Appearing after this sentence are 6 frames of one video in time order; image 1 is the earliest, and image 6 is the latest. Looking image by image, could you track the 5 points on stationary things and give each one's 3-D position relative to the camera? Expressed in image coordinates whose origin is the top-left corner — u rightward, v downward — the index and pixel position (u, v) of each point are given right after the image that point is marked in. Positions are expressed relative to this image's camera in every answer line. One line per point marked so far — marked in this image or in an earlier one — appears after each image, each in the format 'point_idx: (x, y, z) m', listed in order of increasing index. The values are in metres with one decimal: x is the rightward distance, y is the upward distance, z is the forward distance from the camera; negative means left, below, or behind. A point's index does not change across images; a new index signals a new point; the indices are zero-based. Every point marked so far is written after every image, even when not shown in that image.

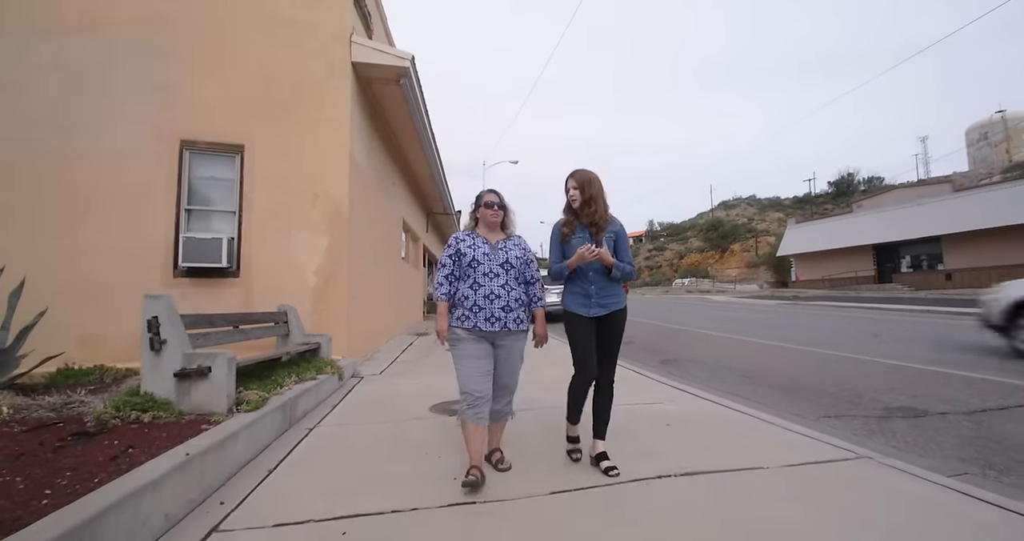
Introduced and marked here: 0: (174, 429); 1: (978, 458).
0: (-1.9, -0.9, +2.9) m
1: (+2.7, -1.1, +3.2) m
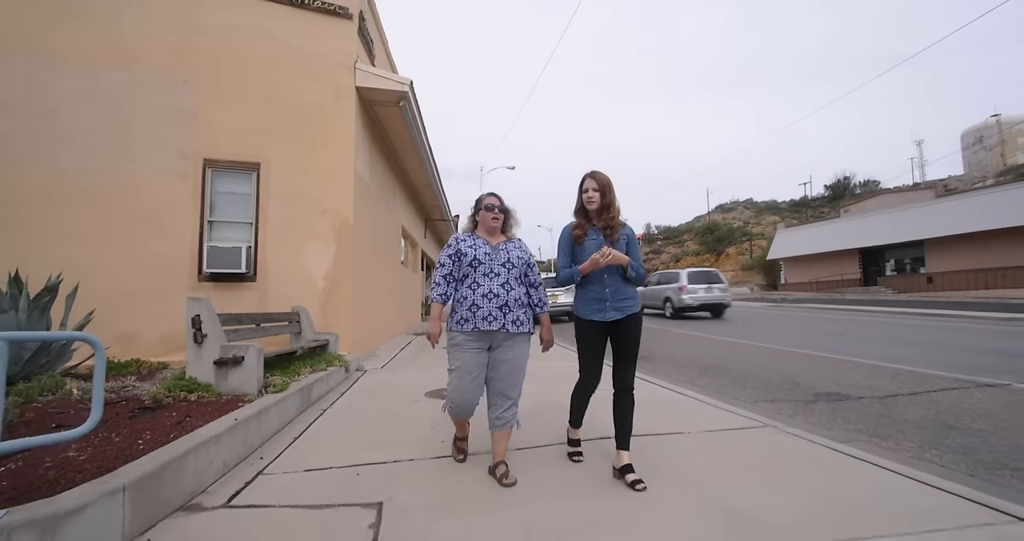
0: (-2.0, -0.9, +3.6) m
1: (+2.6, -1.1, +3.9) m
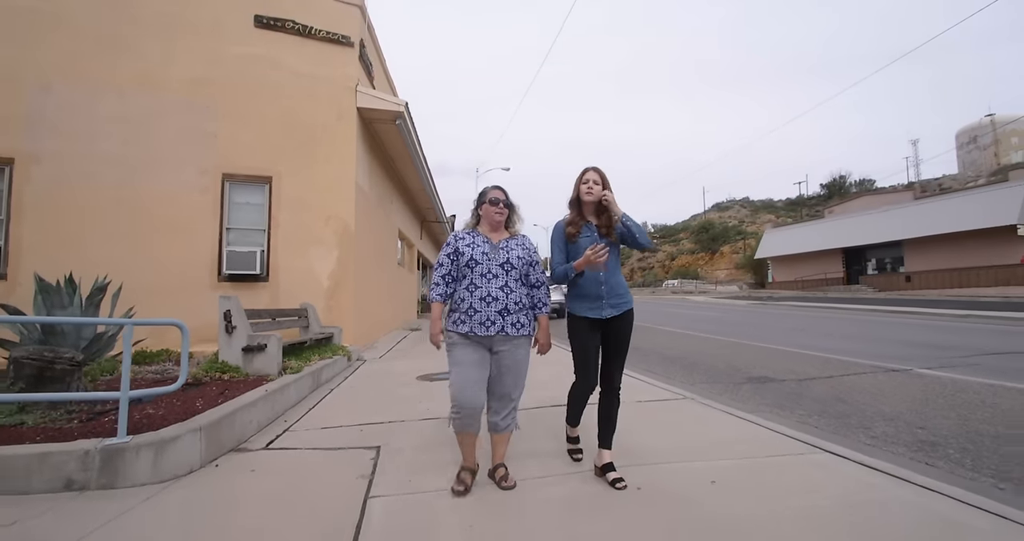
0: (-2.3, -0.9, +4.5) m
1: (+2.3, -1.2, +4.8) m
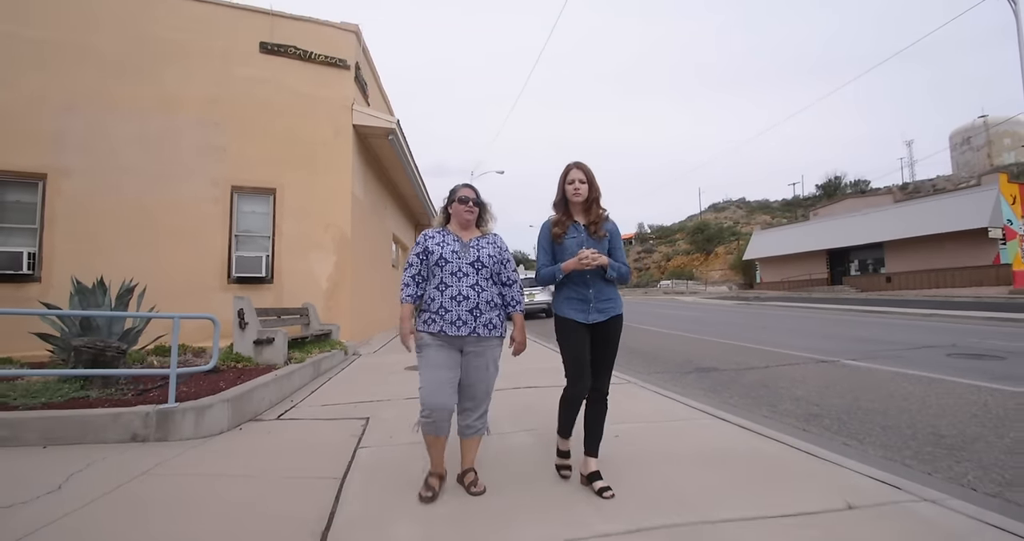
0: (-2.5, -1.0, +5.3) m
1: (+2.0, -1.2, +5.6) m
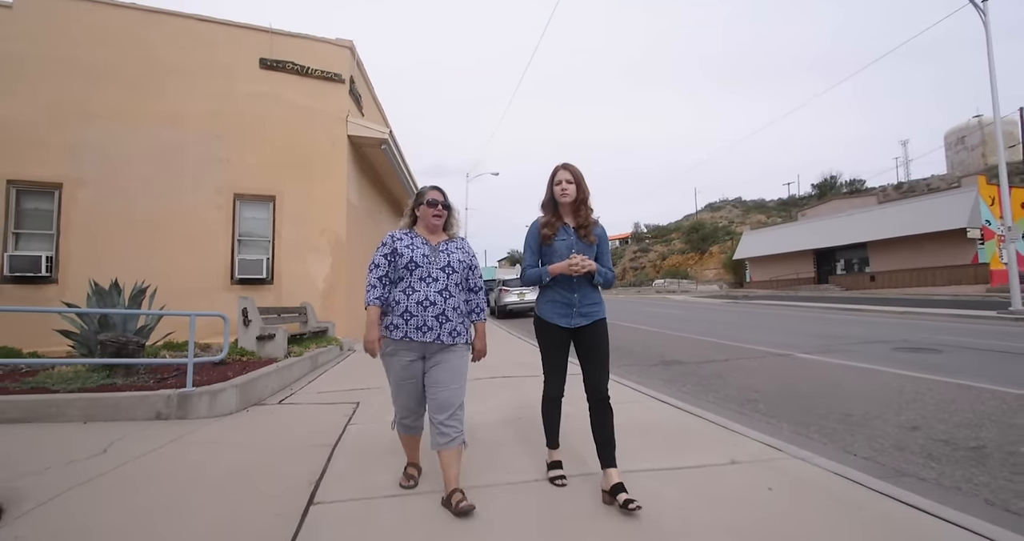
0: (-2.8, -1.0, +5.8) m
1: (+1.8, -1.2, +6.2) m
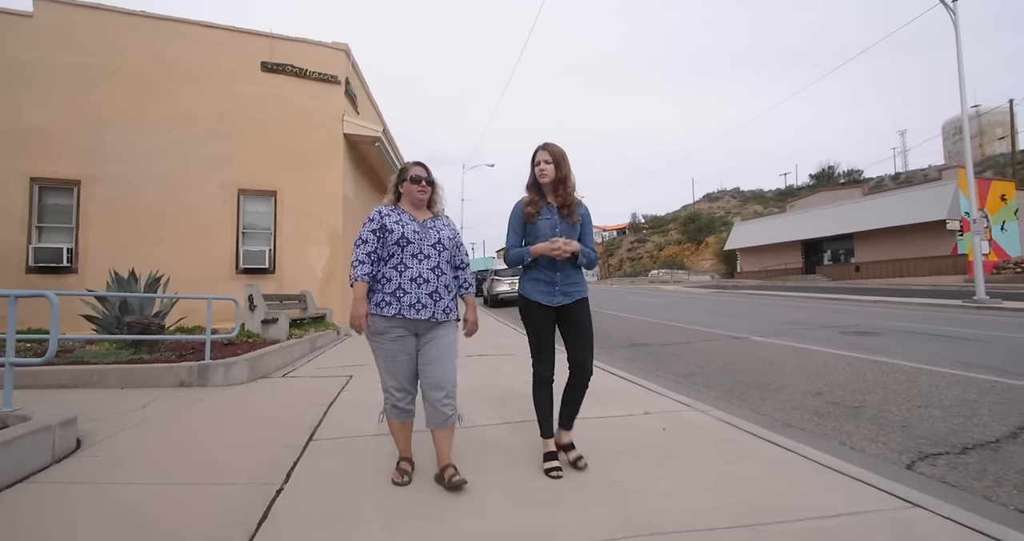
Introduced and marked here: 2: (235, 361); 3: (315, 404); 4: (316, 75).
0: (-3.1, -0.9, +6.5) m
1: (+1.5, -1.1, +6.9) m
2: (-2.5, -0.8, +4.8) m
3: (-1.6, -1.1, +4.3) m
4: (-3.7, +3.6, +9.9) m
